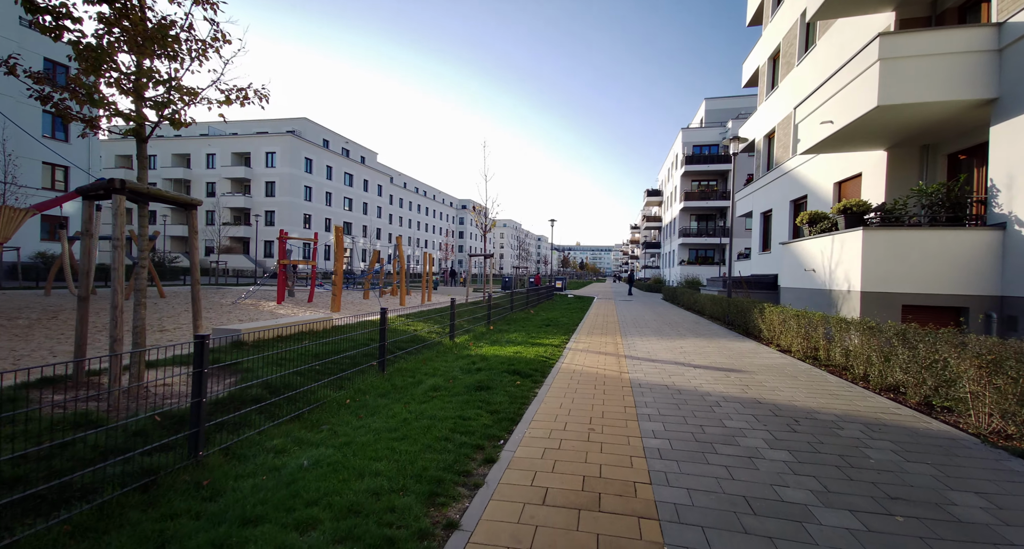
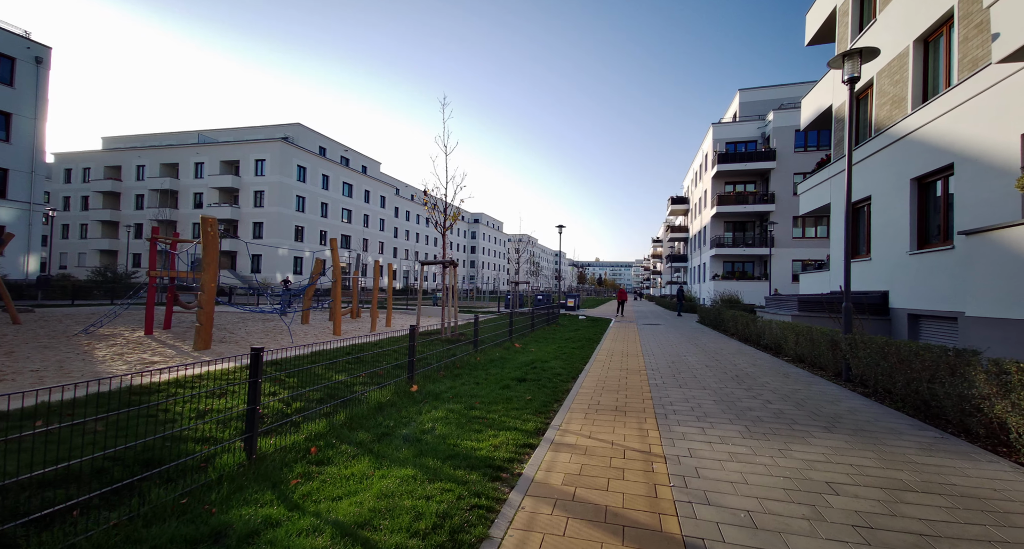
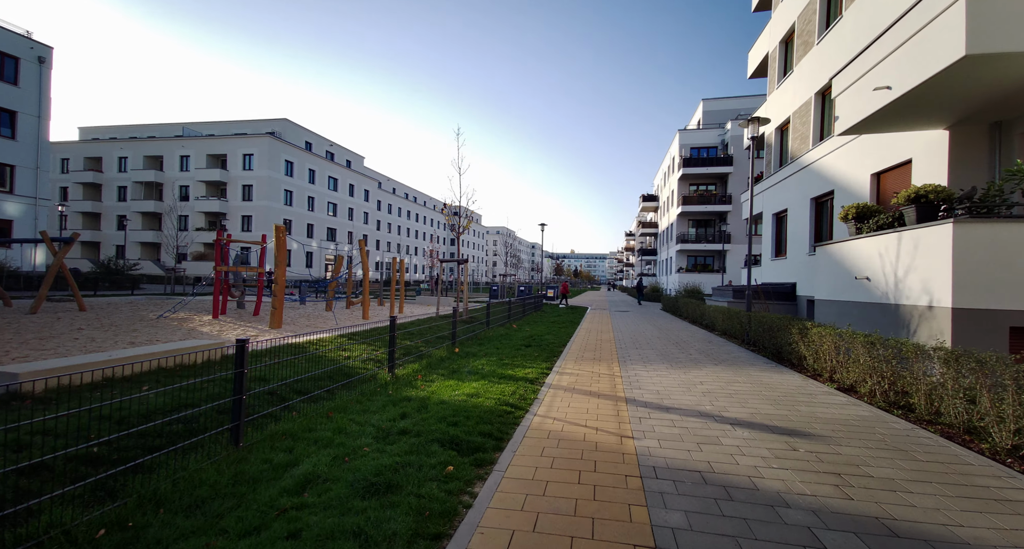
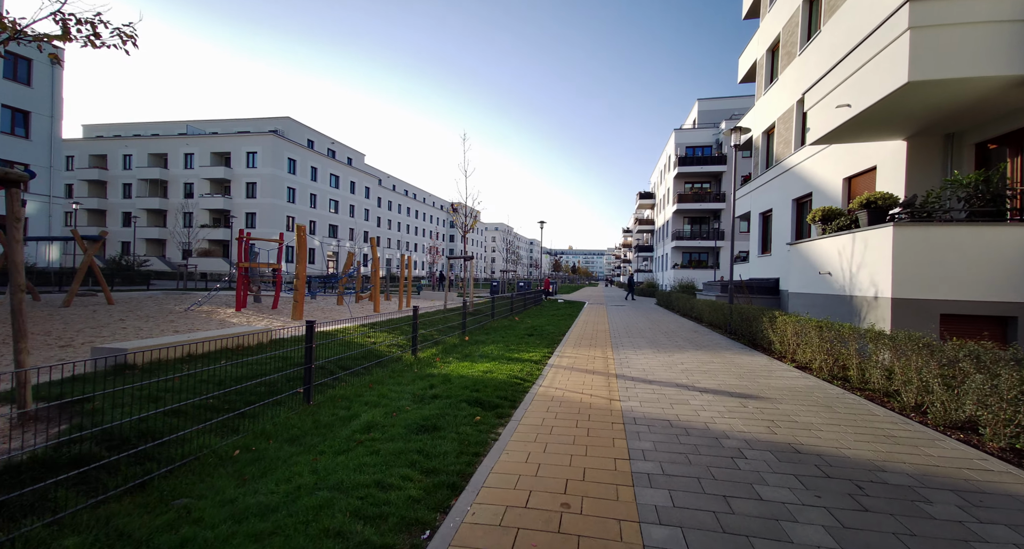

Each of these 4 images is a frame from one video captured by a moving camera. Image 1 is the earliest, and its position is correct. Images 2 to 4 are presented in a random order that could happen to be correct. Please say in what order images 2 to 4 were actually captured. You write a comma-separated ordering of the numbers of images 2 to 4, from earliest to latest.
4, 3, 2
